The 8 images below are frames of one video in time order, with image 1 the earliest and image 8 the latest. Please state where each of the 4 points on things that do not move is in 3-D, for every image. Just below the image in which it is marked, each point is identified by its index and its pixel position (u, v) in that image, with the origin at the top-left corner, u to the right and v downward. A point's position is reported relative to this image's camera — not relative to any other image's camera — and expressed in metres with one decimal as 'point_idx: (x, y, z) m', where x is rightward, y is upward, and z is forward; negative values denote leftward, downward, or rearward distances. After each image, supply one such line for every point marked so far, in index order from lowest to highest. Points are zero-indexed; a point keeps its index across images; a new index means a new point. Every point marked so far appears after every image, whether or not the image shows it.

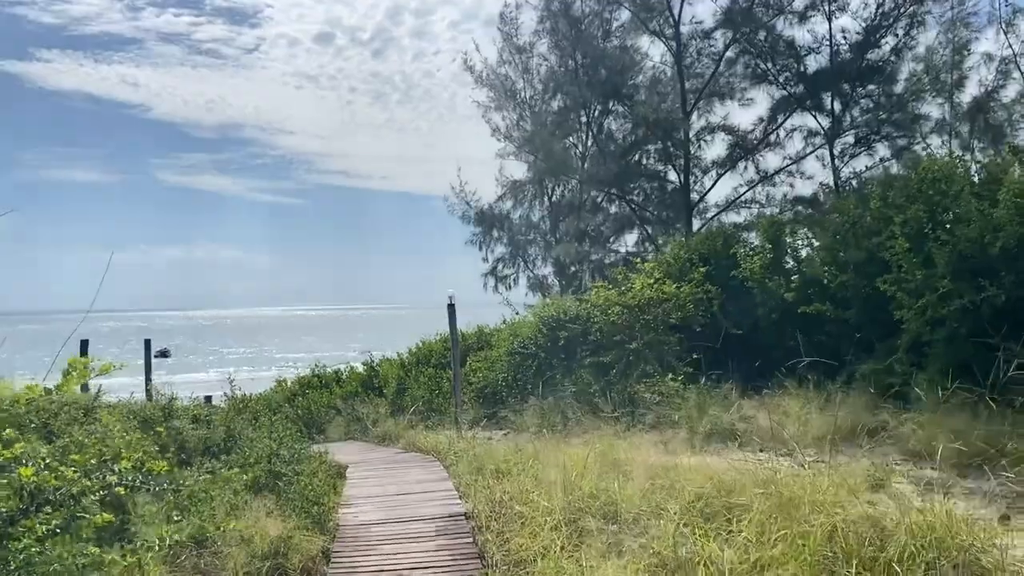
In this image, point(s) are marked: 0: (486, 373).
0: (-0.5, -1.4, +14.0) m
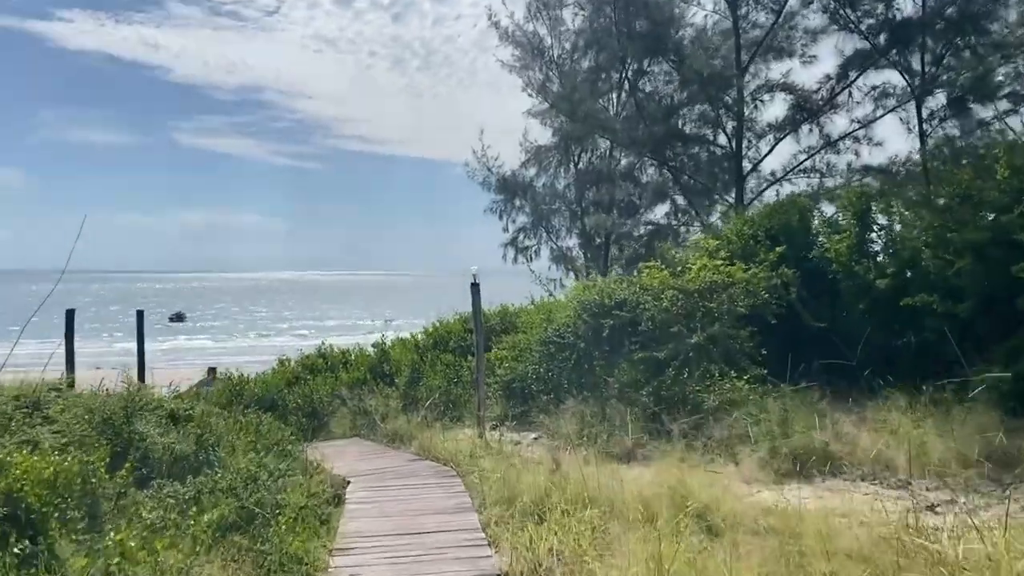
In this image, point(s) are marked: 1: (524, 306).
0: (0.0, -1.1, +12.1) m
1: (+0.2, -0.4, +16.3) m
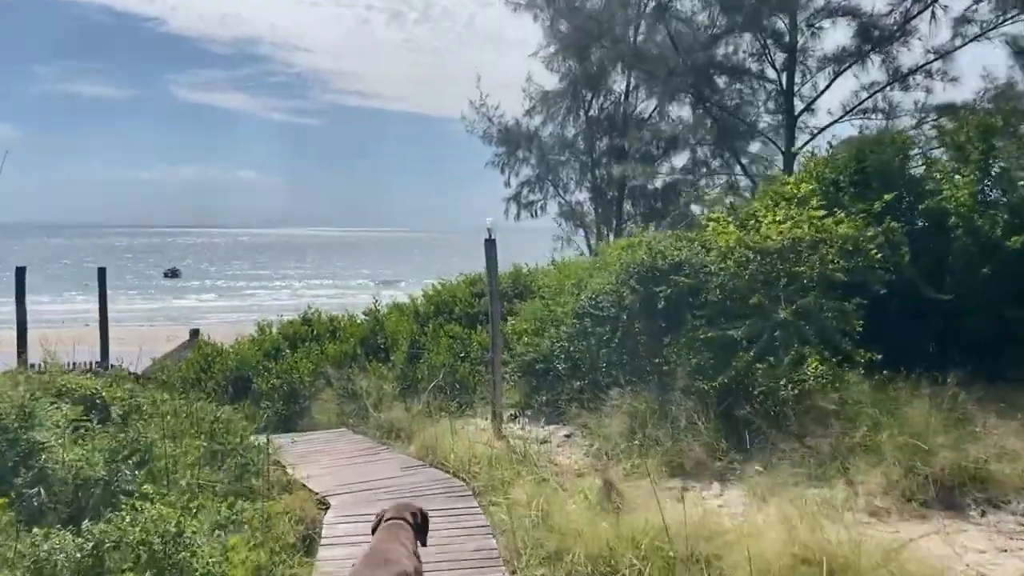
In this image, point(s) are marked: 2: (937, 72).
0: (+0.2, -0.6, +9.8) m
1: (+0.5, +0.3, +14.0) m
2: (+7.1, +3.6, +14.4) m
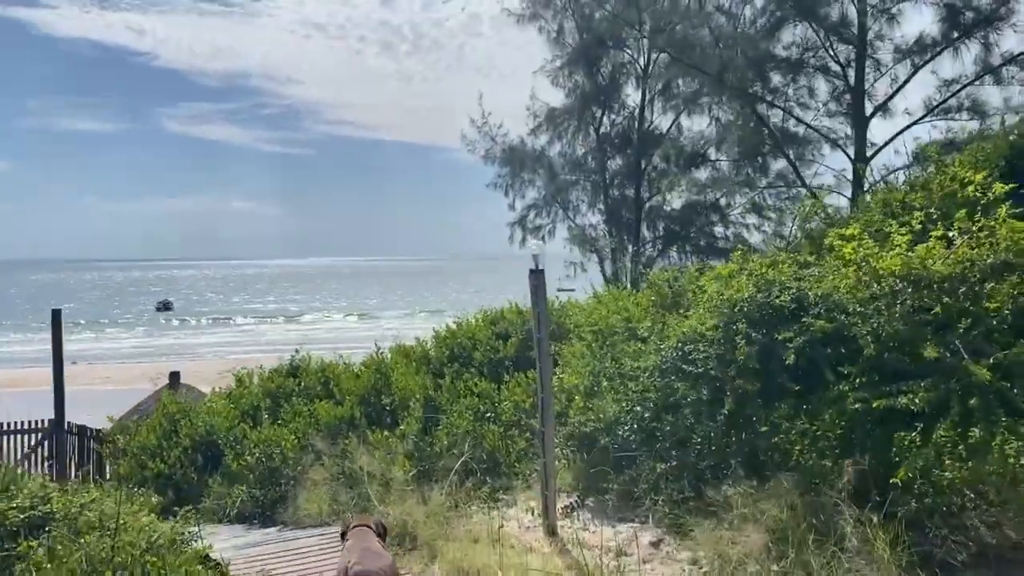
0: (+0.7, -1.0, +7.4) m
1: (+0.9, -0.2, +11.7) m
2: (+7.4, +3.2, +12.1) m
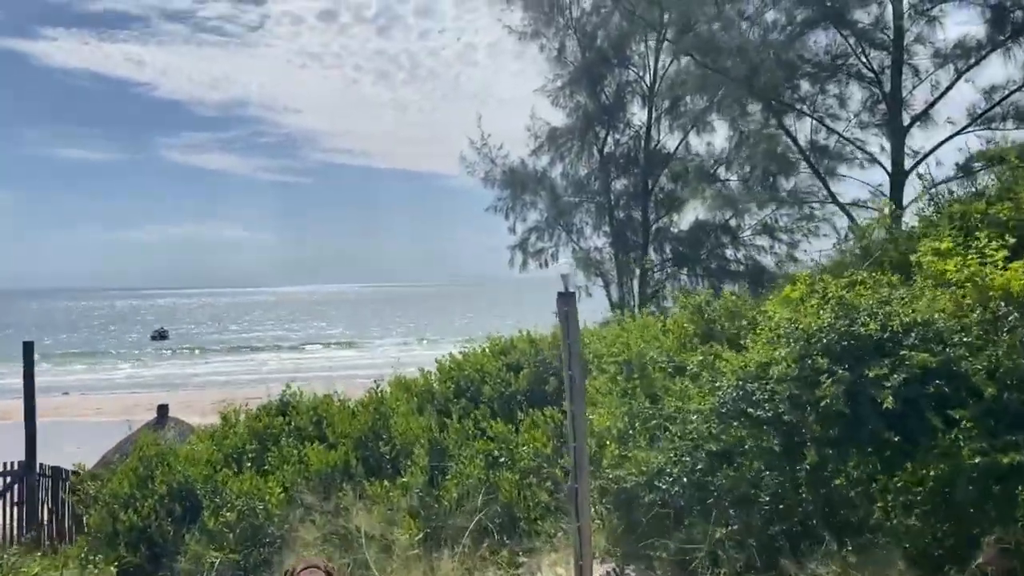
0: (+0.8, -1.2, +6.3) m
1: (+1.0, -0.5, +10.6) m
2: (+7.5, +2.9, +11.2) m
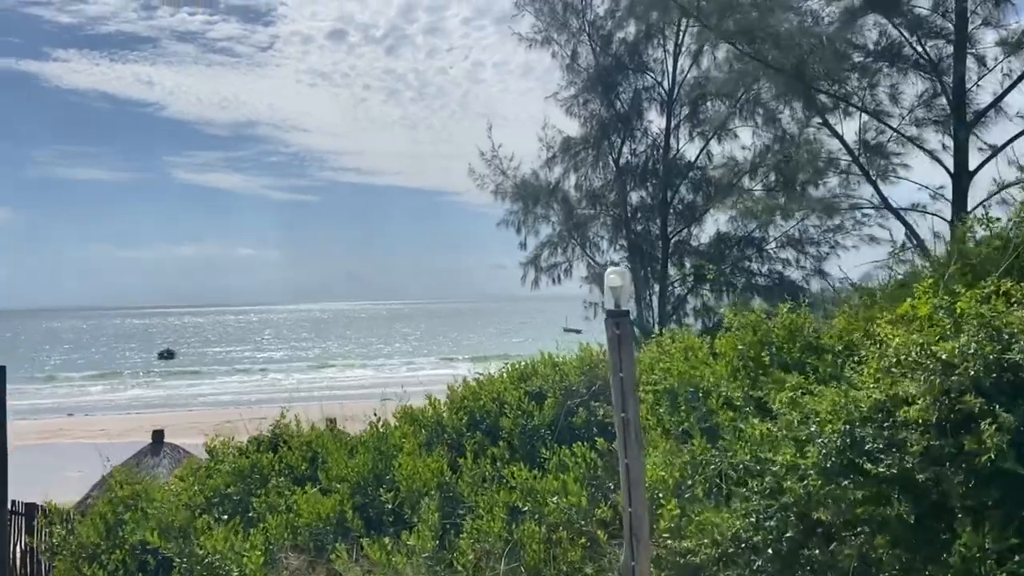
0: (+1.0, -1.3, +5.1) m
1: (+1.2, -0.7, +9.3) m
2: (+7.7, +2.7, +9.9) m
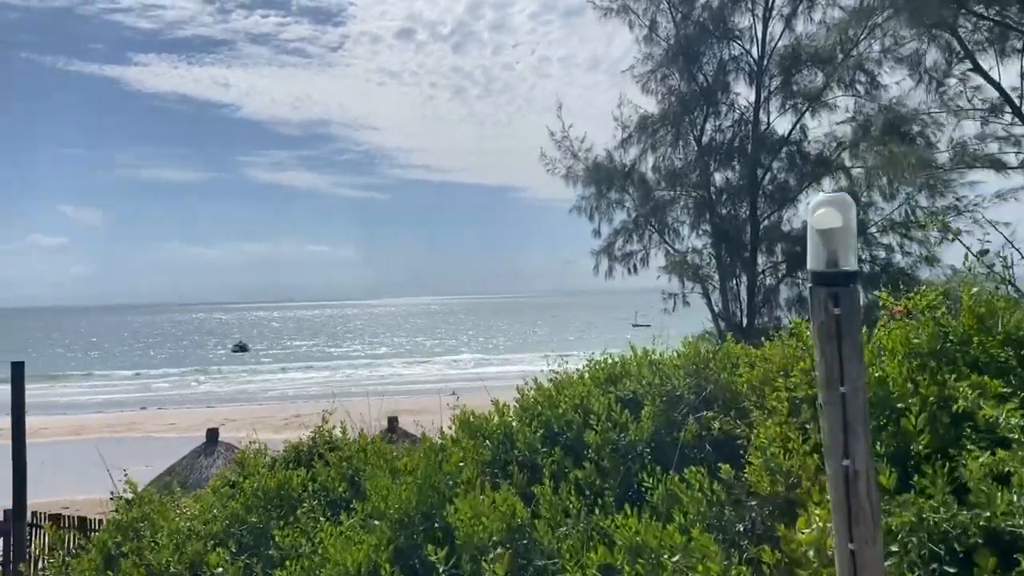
0: (+1.4, -1.1, +3.1) m
1: (+2.0, -0.5, +7.4) m
2: (+8.5, +3.0, +7.5) m
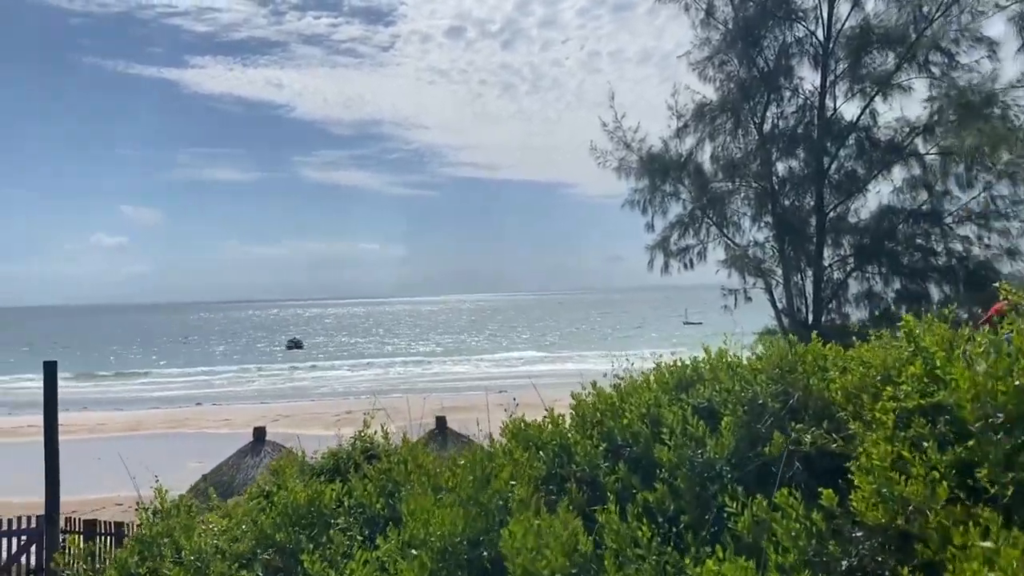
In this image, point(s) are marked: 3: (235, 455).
0: (+1.6, -1.1, +2.3) m
1: (+2.4, -0.4, +6.5) m
2: (+8.9, +3.0, +6.2) m
3: (-6.1, -3.7, +19.0) m
